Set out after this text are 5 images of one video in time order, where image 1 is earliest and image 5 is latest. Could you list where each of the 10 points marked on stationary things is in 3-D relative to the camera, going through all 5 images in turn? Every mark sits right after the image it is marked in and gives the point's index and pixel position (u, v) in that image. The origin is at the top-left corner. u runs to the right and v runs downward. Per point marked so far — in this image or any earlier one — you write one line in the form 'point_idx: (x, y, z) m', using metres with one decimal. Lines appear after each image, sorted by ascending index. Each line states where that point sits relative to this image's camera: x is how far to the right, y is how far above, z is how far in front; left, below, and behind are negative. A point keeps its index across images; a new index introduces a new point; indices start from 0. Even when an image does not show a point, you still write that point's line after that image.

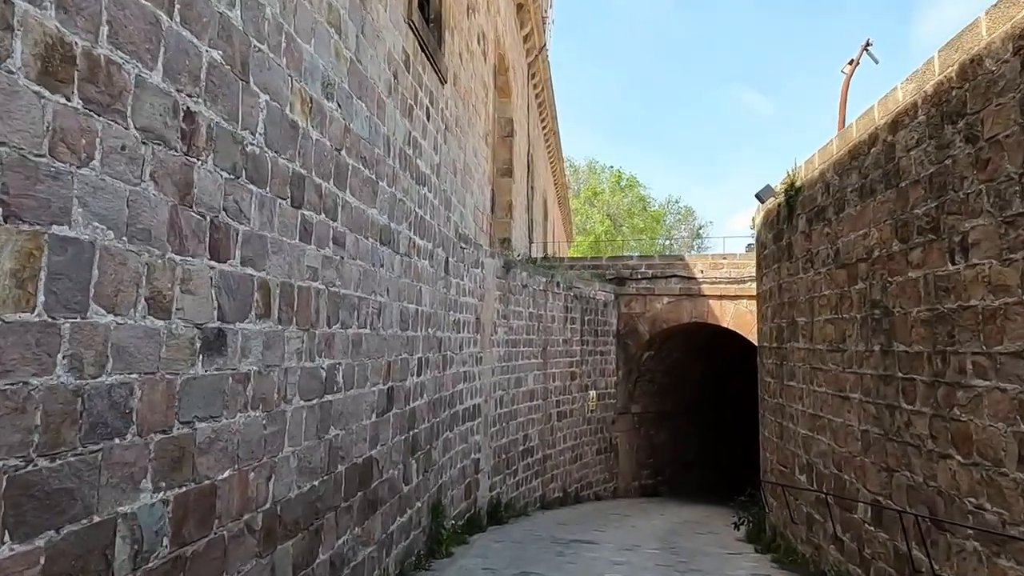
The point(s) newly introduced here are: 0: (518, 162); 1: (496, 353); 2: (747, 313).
0: (+0.1, +2.5, +14.4) m
1: (-0.2, -0.9, +9.6) m
2: (+4.3, -0.5, +13.5) m
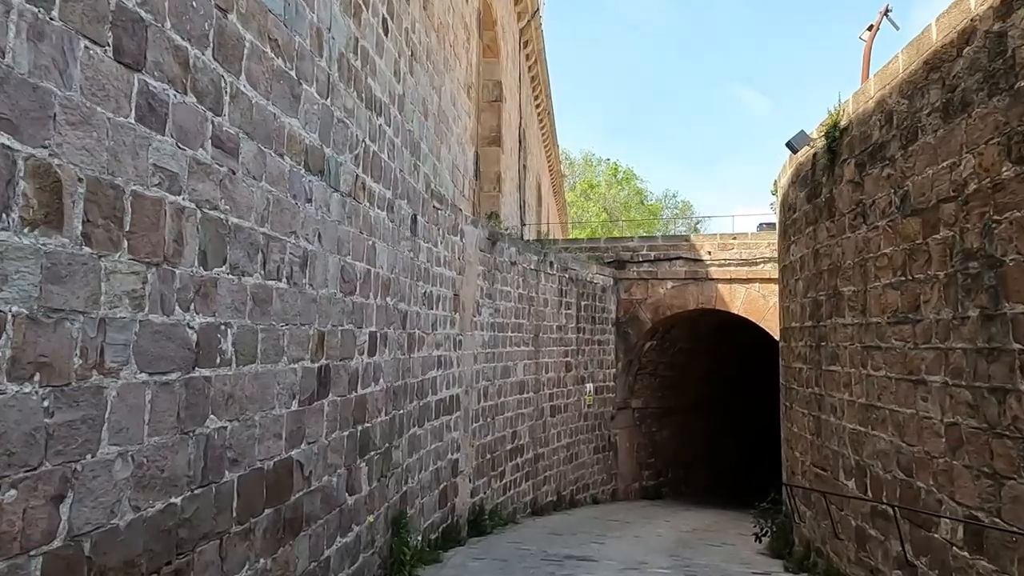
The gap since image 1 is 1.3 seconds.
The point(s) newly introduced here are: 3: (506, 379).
0: (-0.1, +2.8, +13.1) m
1: (-0.4, -0.6, +8.3) m
2: (+4.1, -0.2, +12.3) m
3: (-0.1, -1.2, +9.2) m
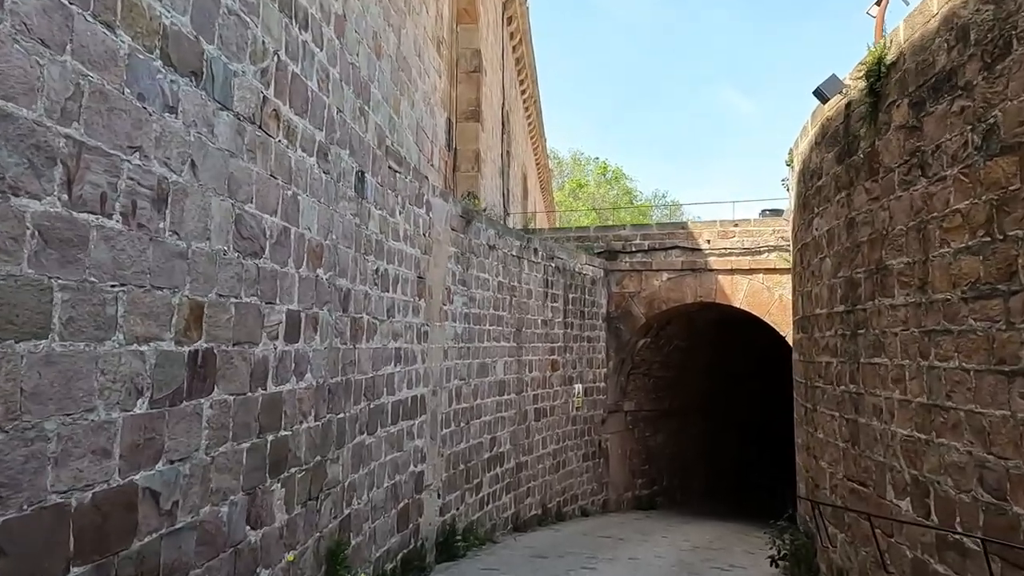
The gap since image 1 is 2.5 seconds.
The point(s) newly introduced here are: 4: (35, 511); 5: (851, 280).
0: (-0.4, +2.9, +12.0) m
1: (-0.6, -0.4, +7.2) m
2: (+3.9, 0.0, +11.2) m
3: (-0.3, -1.0, +8.1) m
4: (-1.2, -0.6, +1.9) m
5: (+2.4, +0.1, +5.1) m
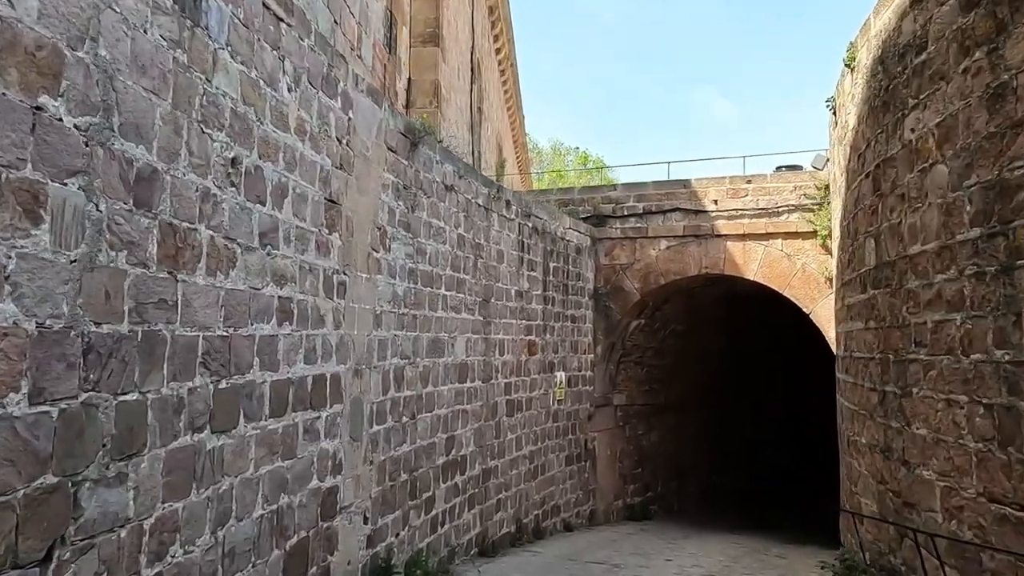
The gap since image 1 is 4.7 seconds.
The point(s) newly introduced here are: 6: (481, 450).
0: (-0.8, +3.3, +10.0) m
1: (-0.9, 0.0, +5.2) m
2: (+3.5, +0.4, +9.4) m
3: (-0.6, -0.6, +6.1) m
4: (-1.4, -0.2, -0.1) m
5: (+2.2, +0.5, +3.2) m
6: (-0.3, -1.6, +7.1) m
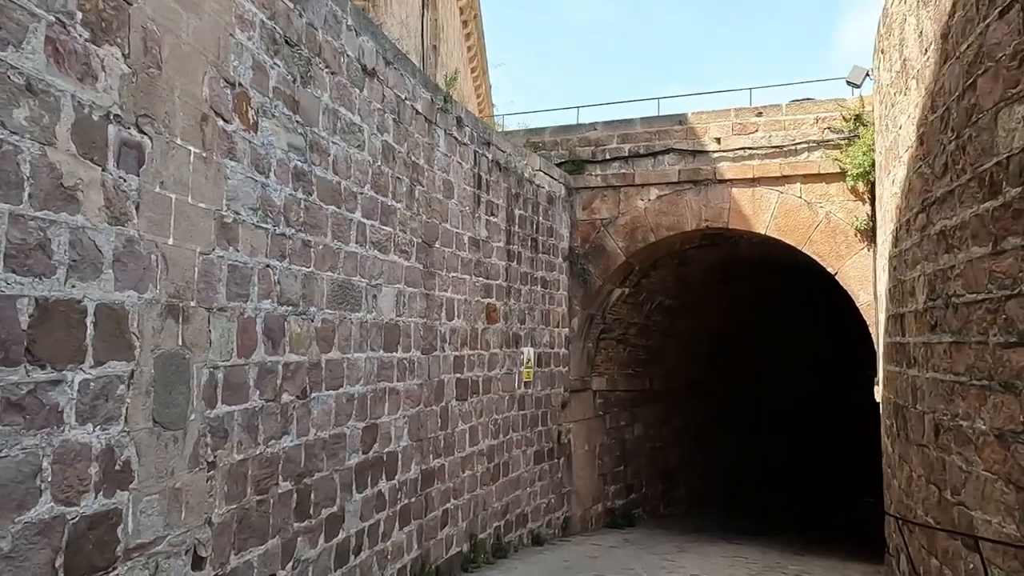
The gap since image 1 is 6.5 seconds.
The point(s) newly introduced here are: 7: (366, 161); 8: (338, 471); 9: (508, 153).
0: (-1.3, +3.8, +8.1) m
1: (-1.2, +0.4, +3.3) m
2: (+3.0, +0.8, +7.6) m
3: (-0.9, -0.1, +4.2) m
4: (-1.4, +0.3, -2.1) m
5: (+2.0, +0.9, +1.4) m
6: (-0.7, -1.1, +5.3) m
7: (-0.9, +0.8, +4.5) m
8: (-1.0, -1.0, +4.1) m
9: (-0.1, +1.3, +7.0) m
